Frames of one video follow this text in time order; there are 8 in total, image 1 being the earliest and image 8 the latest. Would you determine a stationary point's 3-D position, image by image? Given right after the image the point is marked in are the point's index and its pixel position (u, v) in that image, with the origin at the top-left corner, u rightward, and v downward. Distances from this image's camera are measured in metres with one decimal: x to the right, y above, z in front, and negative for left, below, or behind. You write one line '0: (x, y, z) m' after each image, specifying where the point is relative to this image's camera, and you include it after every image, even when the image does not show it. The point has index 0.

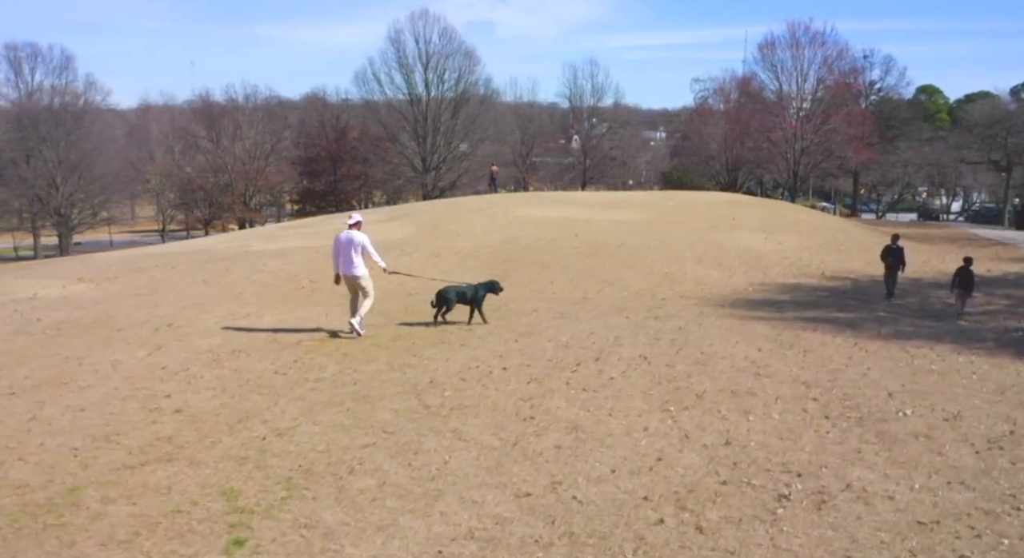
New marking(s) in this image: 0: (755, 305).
0: (+4.1, -0.4, +15.0) m
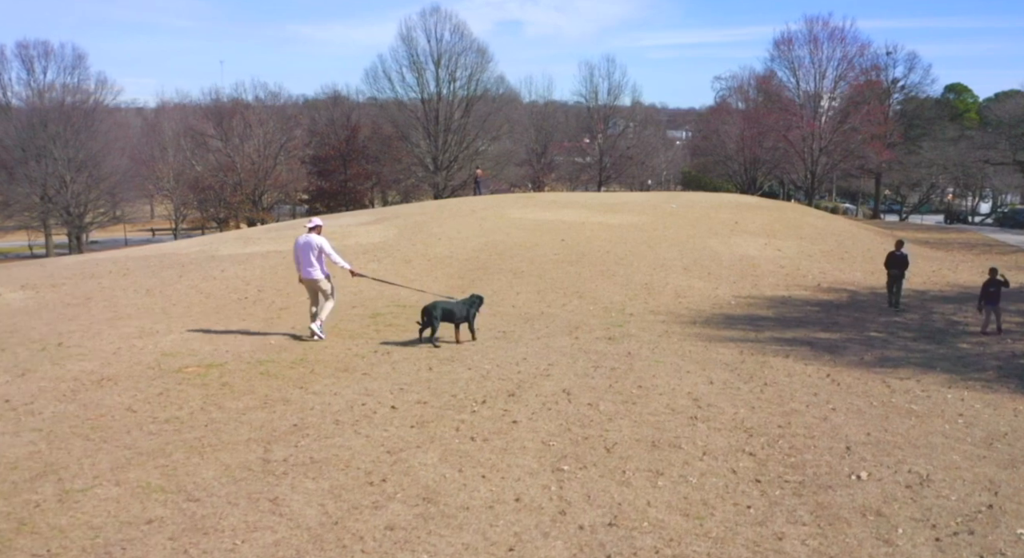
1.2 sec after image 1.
0: (+3.3, -0.6, +13.4) m
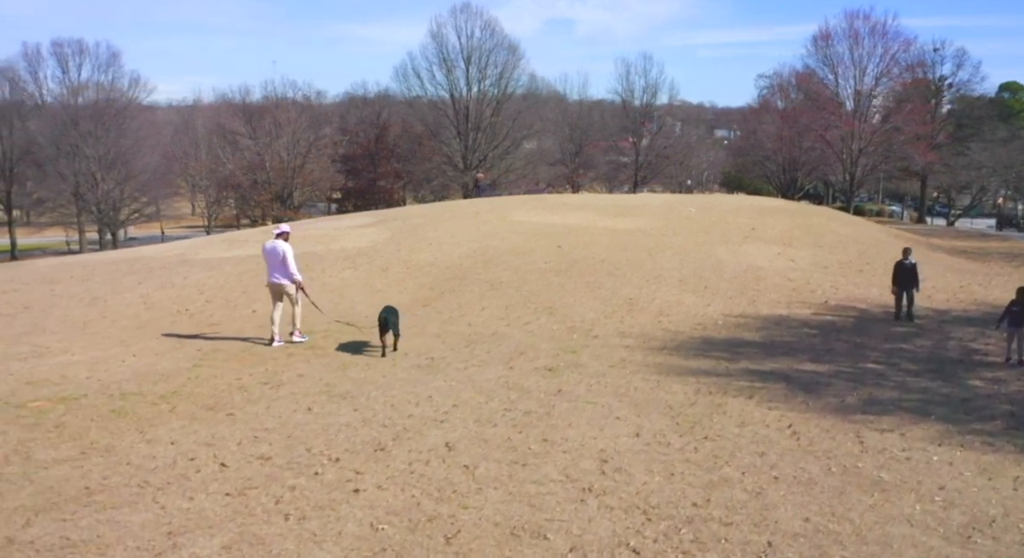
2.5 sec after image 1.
0: (+2.6, -0.9, +11.7) m
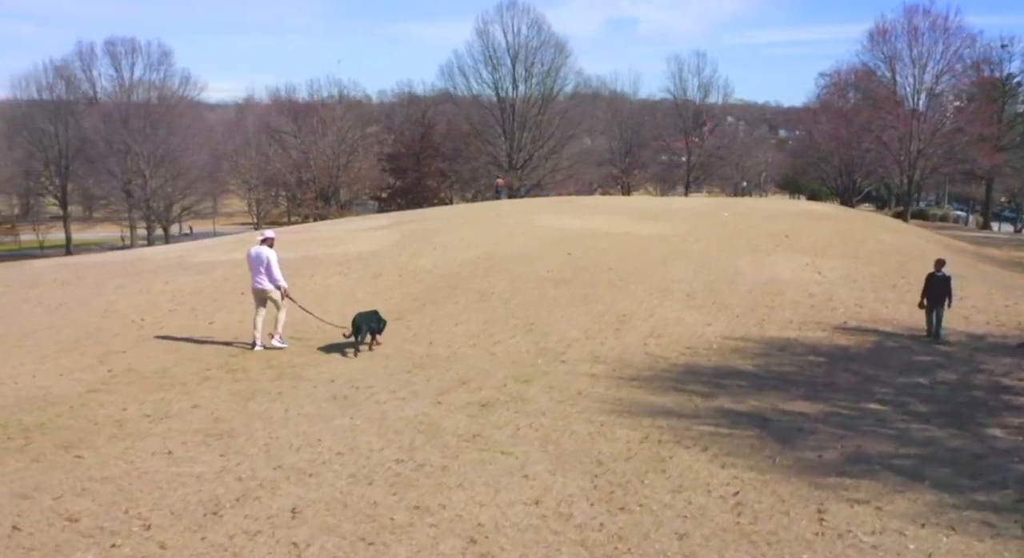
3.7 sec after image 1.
0: (+2.0, -1.1, +10.2) m
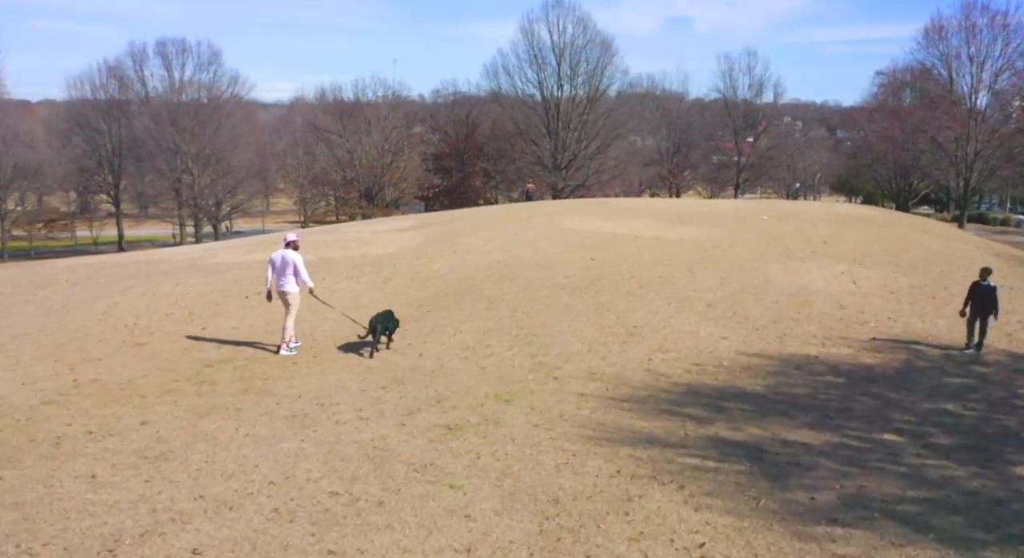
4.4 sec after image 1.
0: (+1.8, -1.3, +9.3) m
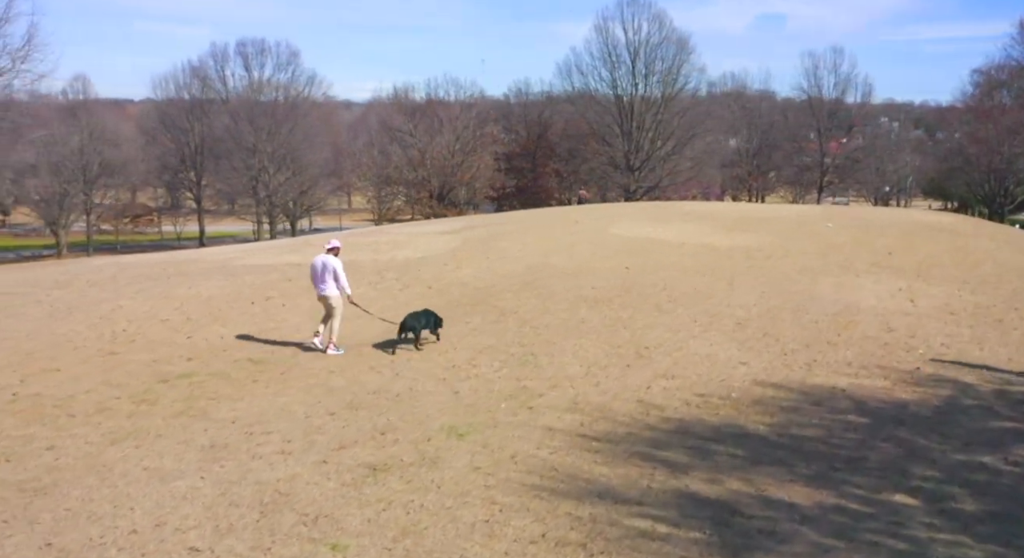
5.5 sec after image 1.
0: (+1.4, -1.5, +8.2) m
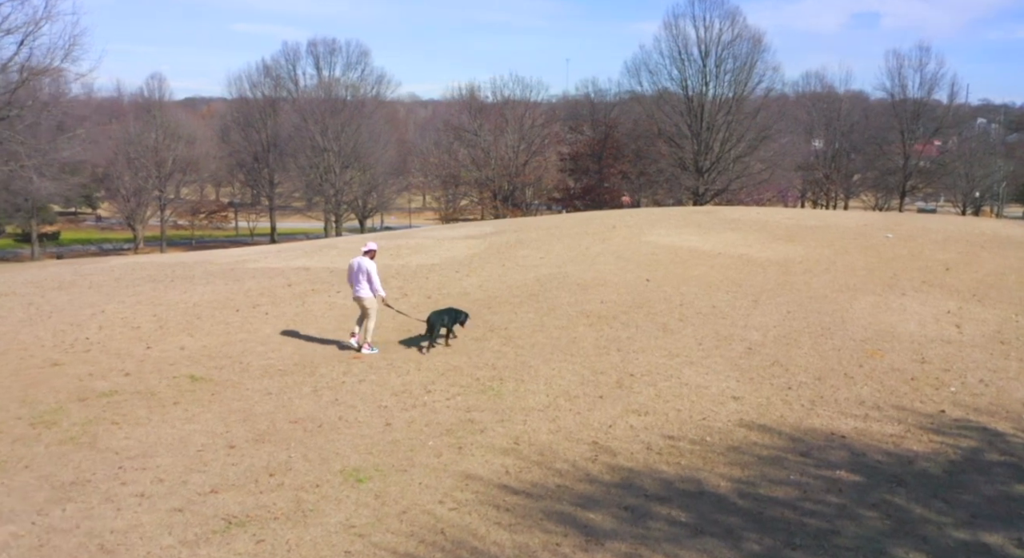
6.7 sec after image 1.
0: (+0.7, -1.7, +6.9) m
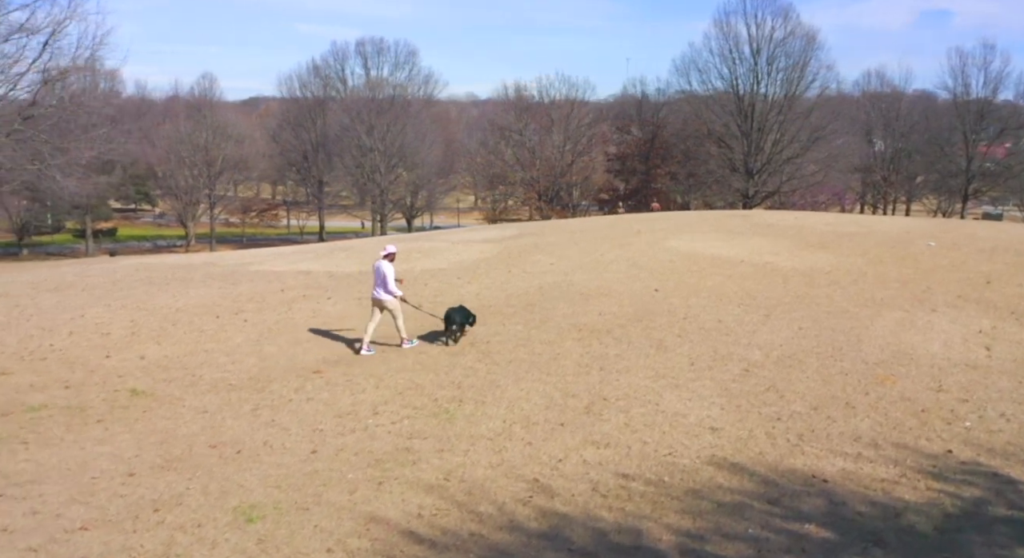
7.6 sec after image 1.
0: (+0.1, -1.8, +6.1) m
